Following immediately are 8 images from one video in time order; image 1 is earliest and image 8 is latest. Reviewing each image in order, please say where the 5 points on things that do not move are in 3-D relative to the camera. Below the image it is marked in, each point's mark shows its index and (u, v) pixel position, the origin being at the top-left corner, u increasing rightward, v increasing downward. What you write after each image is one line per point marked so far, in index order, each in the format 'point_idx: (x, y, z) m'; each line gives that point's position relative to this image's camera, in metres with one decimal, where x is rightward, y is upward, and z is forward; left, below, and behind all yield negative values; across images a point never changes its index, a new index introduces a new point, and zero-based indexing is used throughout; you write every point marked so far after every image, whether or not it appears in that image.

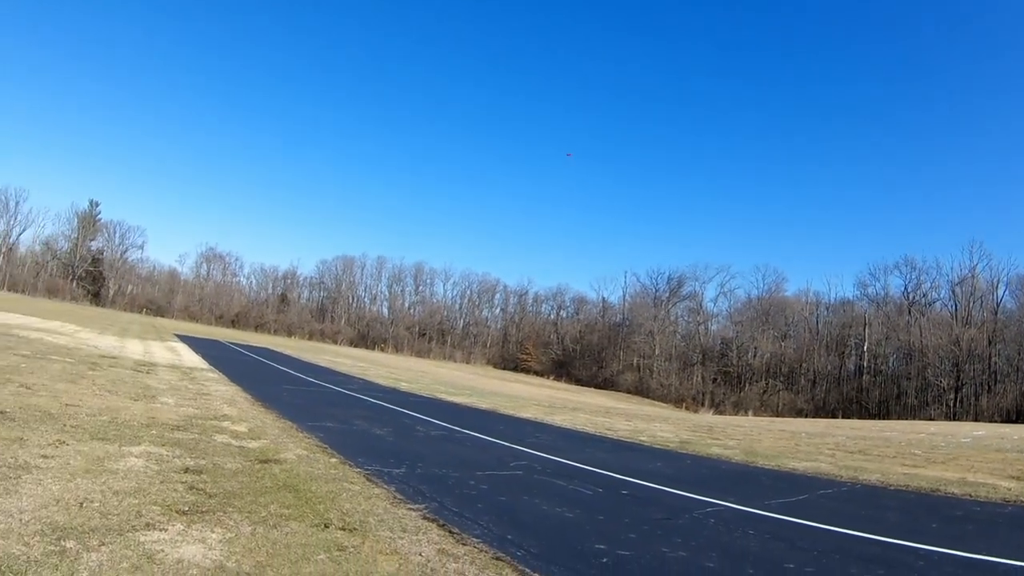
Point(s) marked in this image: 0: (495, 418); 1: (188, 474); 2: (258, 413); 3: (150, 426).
0: (-0.7, -4.0, +18.9) m
1: (-3.6, -2.0, +6.6) m
2: (-5.3, -2.6, +12.6) m
3: (-5.5, -2.0, +9.0) m
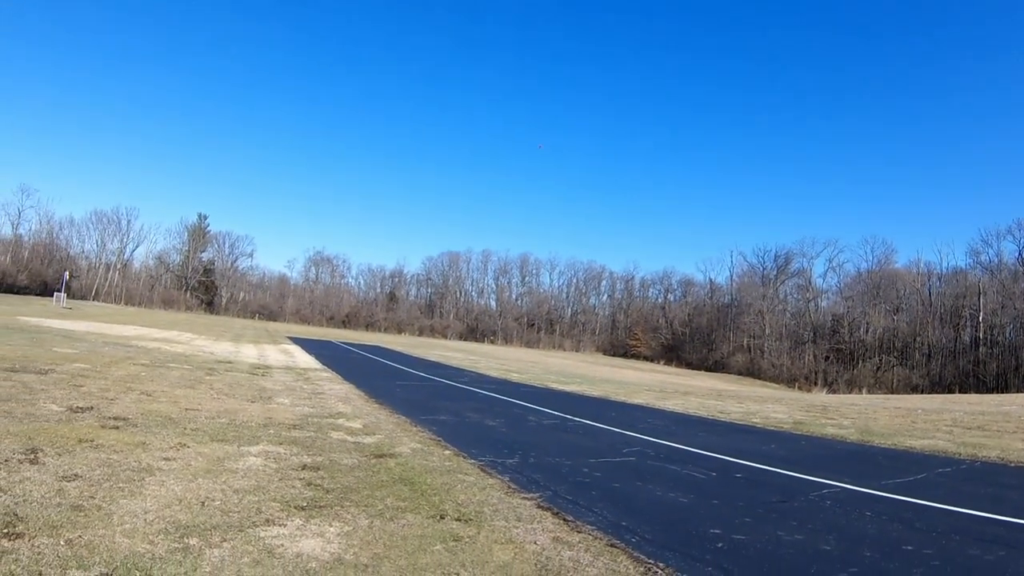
0: (+2.6, -3.6, +18.7) m
1: (-2.3, -2.1, +7.0) m
2: (-3.0, -2.6, +13.3) m
3: (-3.8, -2.2, +9.7) m
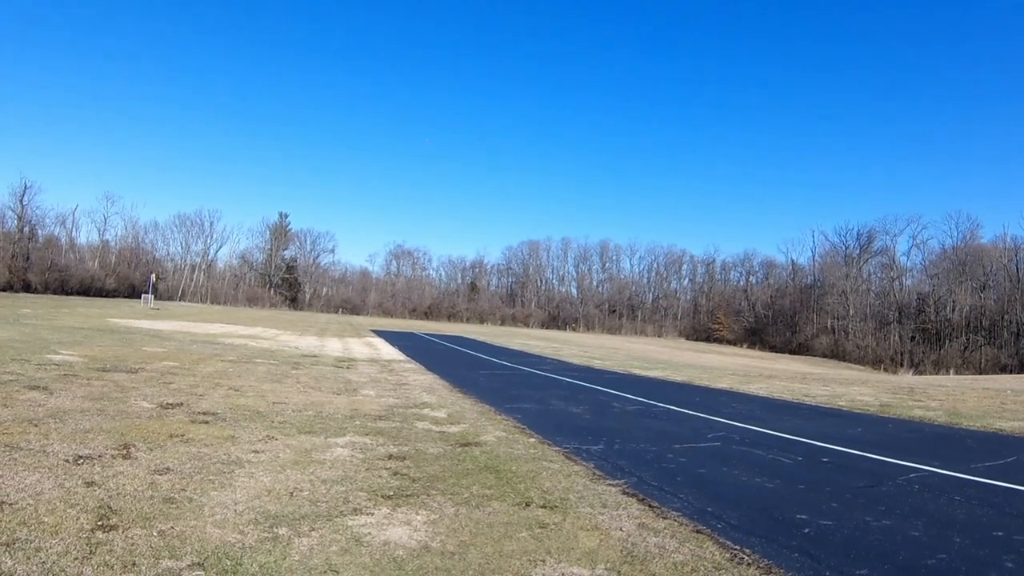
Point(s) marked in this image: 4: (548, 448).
0: (+5.2, -3.1, +18.2) m
1: (-1.3, -2.0, +7.3) m
2: (-1.1, -2.4, +13.6) m
3: (-2.5, -2.1, +10.1) m
4: (+0.5, -2.3, +8.7) m
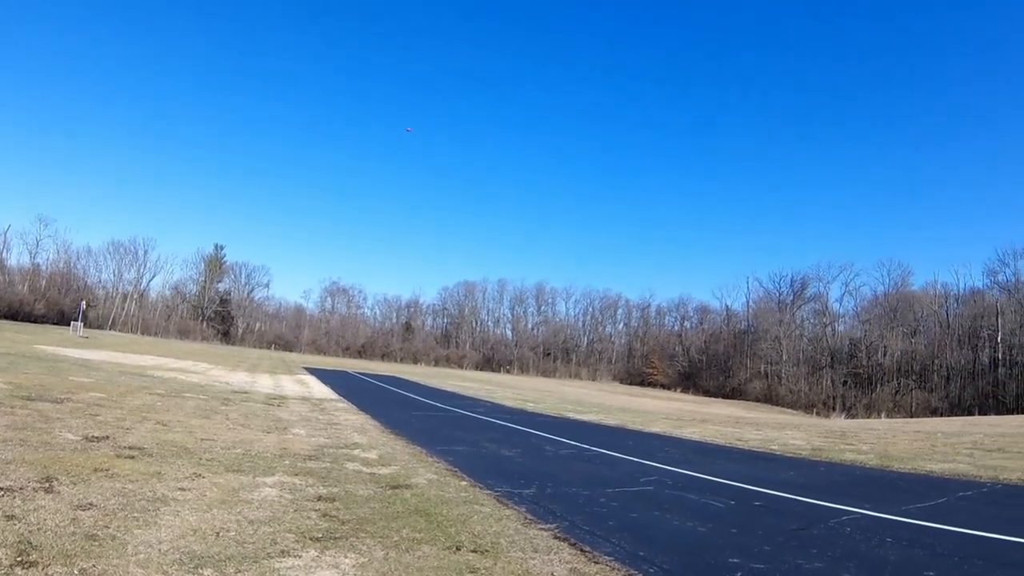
0: (+3.1, -4.4, +18.4) m
1: (-2.1, -2.4, +7.0) m
2: (-2.6, -3.3, +13.2) m
3: (-3.5, -2.7, +9.7) m
4: (-0.5, -2.9, +8.6) m
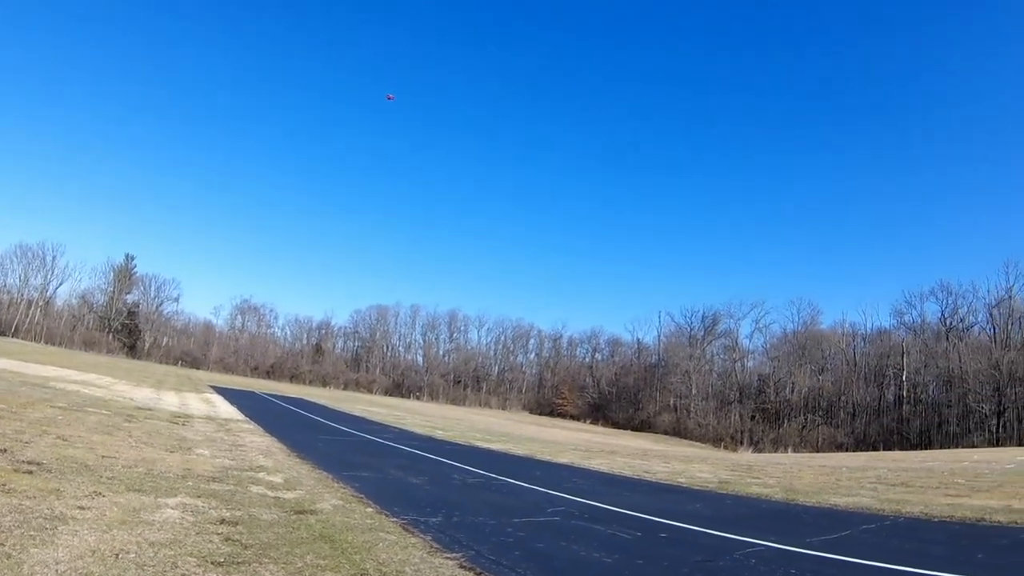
0: (+0.4, -5.3, +18.5) m
1: (-3.1, -2.6, +6.6) m
2: (-4.5, -3.7, +12.6) m
3: (-4.9, -2.9, +9.0) m
4: (-1.7, -3.2, +8.4) m
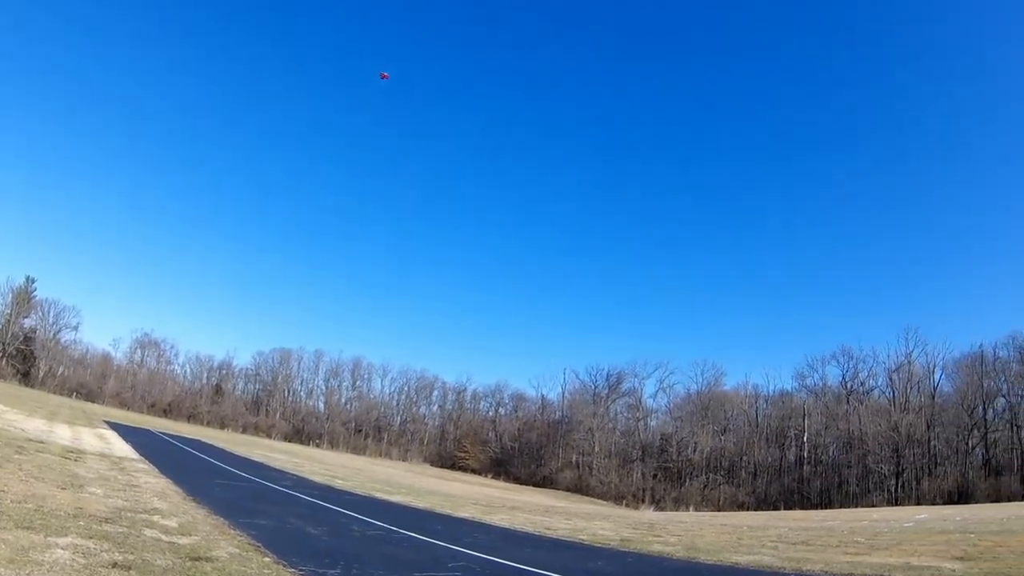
0: (-2.3, -6.7, +18.0) m
1: (-4.1, -2.9, +5.9) m
2: (-6.3, -4.4, +11.6) m
3: (-6.2, -3.3, +8.1) m
4: (-3.0, -3.7, +7.9) m
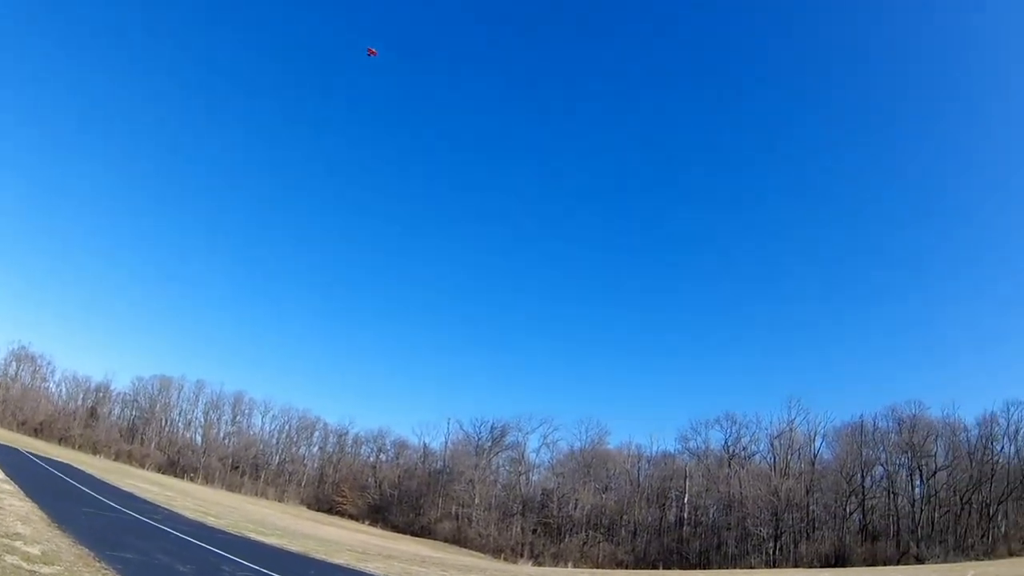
0: (-5.5, -7.6, +17.1) m
1: (-5.2, -2.9, +5.2) m
2: (-8.3, -4.5, +10.4) m
3: (-7.6, -3.2, +7.1) m
4: (-4.4, -3.9, +7.2) m
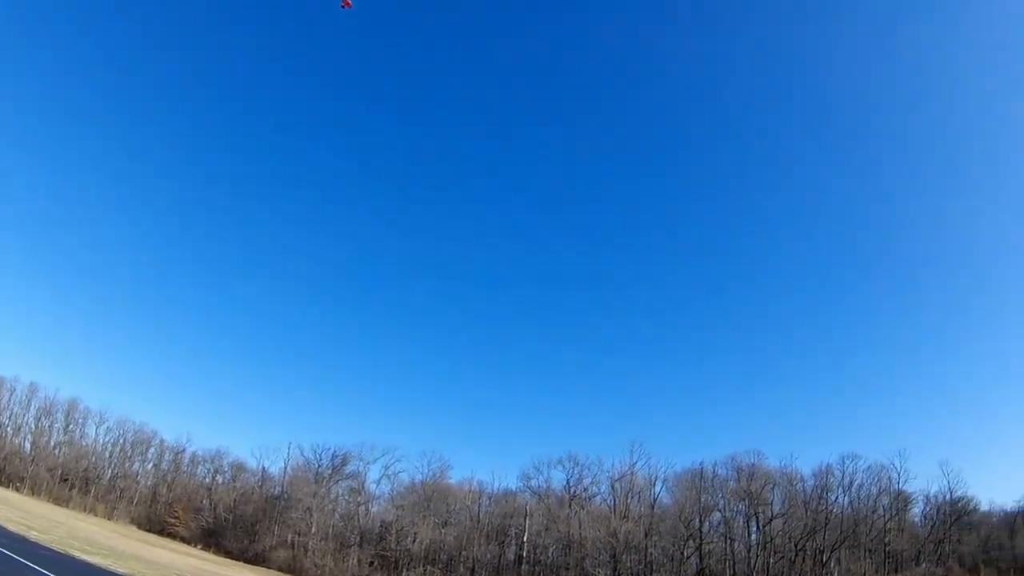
0: (-43.0, -13.6, +14.9) m
1: (-41.1, -8.7, +3.3) m
2: (-44.9, -10.1, +8.1) m
3: (-43.7, -8.8, +4.8) m
4: (-40.6, -9.8, +5.3) m
